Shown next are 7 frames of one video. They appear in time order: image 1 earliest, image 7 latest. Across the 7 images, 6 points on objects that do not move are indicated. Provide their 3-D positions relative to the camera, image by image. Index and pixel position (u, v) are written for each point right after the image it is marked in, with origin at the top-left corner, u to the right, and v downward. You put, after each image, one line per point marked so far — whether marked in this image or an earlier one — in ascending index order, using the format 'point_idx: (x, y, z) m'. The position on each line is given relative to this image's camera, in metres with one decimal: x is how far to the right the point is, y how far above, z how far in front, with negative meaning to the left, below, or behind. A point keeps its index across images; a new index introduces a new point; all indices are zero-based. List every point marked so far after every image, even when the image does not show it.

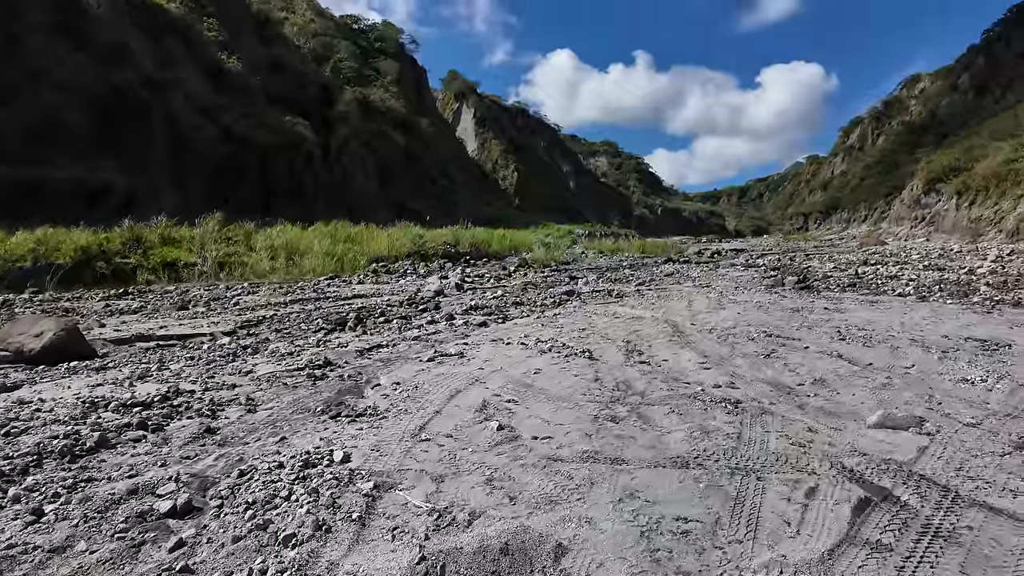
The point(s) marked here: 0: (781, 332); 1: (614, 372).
0: (+2.4, -0.4, +5.2) m
1: (+0.6, -0.5, +3.6) m
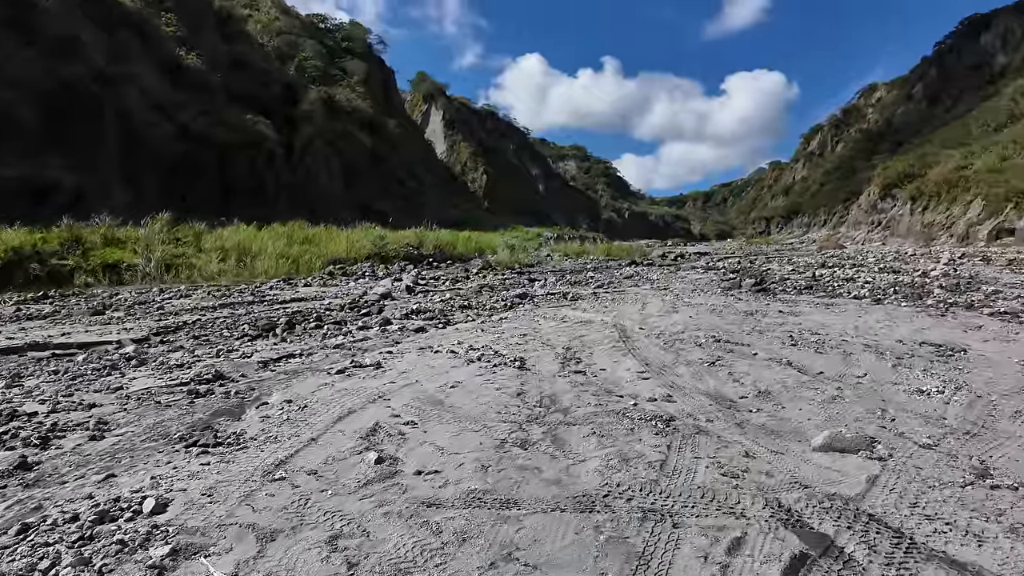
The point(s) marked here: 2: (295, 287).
0: (+1.8, -0.4, +4.9) m
1: (+0.2, -0.5, +3.2) m
2: (-4.0, 0.0, +11.1) m
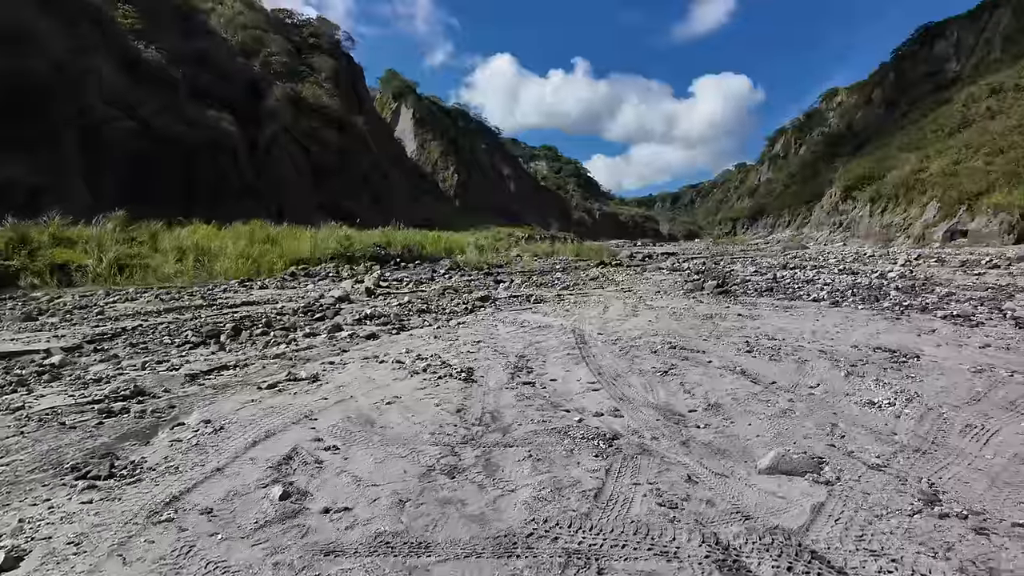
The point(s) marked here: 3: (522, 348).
0: (+1.4, -0.4, +4.8) m
1: (-0.1, -0.6, +3.1) m
2: (-4.7, 0.0, +10.7) m
3: (+0.1, -0.5, +4.8) m
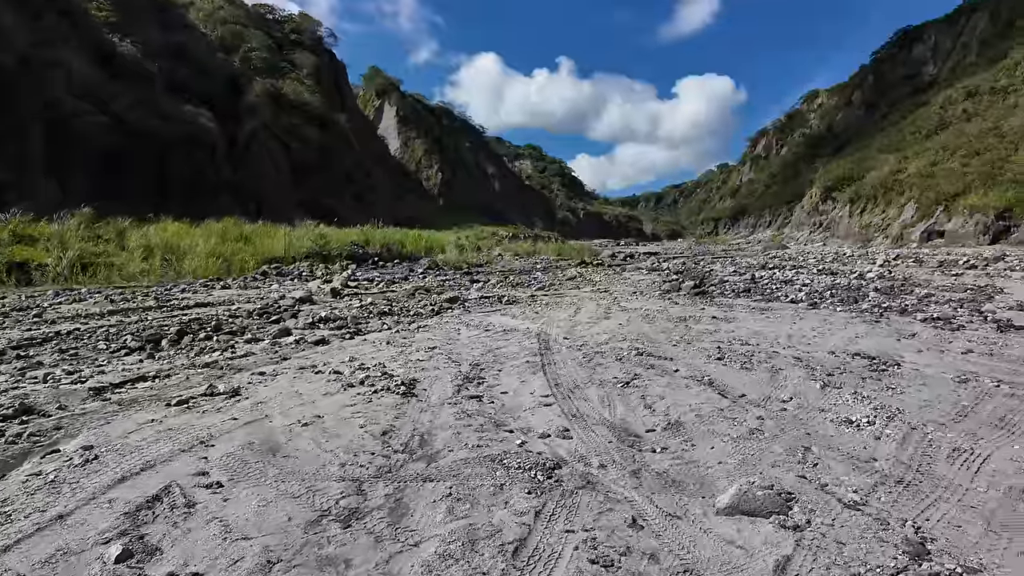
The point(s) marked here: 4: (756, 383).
0: (+1.1, -0.5, +4.5) m
1: (-0.4, -0.6, +2.7) m
2: (-5.2, 0.0, +10.2) m
3: (-0.2, -0.5, +4.4) m
4: (+1.4, -0.5, +3.3) m
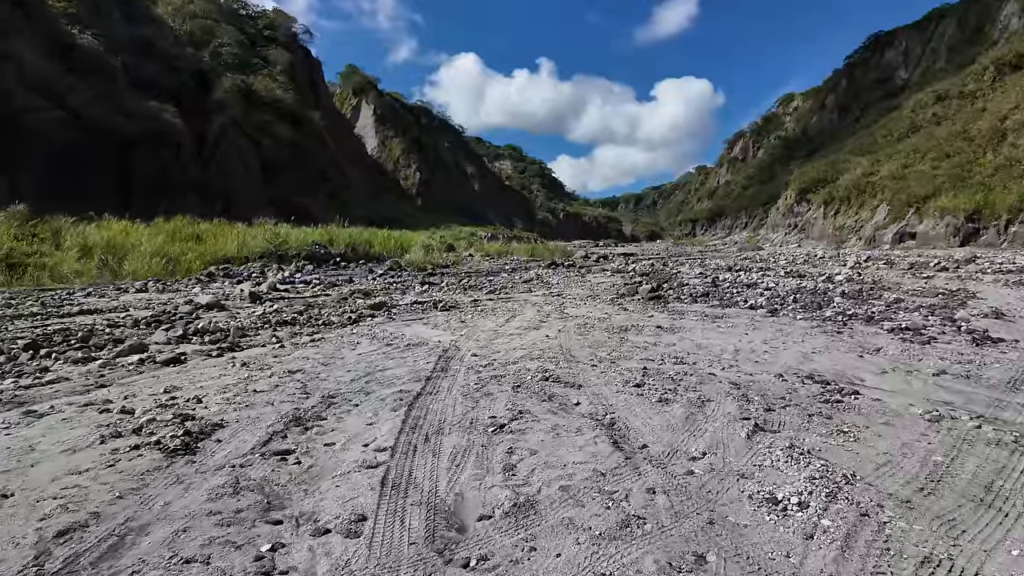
0: (+0.4, -0.5, +3.7) m
1: (-1.1, -0.6, +1.9) m
2: (-6.1, -0.1, +9.2) m
3: (-1.0, -0.6, +3.6) m
4: (+0.7, -0.6, +2.5) m
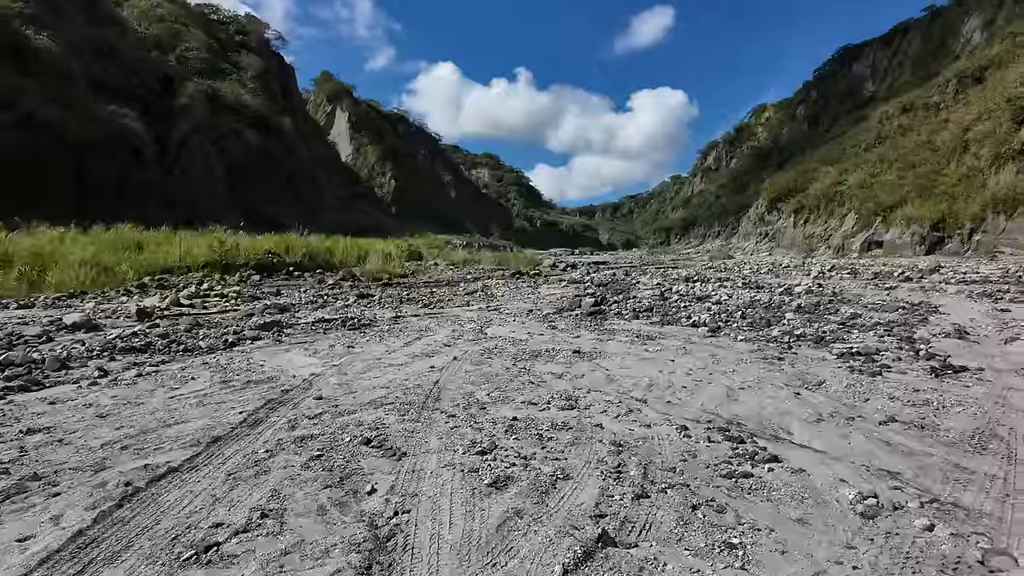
0: (-0.5, -0.7, +2.8) m
1: (-1.9, -0.8, +0.9) m
2: (-7.1, -0.3, +8.1) m
3: (-1.8, -0.7, +2.6) m
4: (-0.1, -0.7, +1.6) m
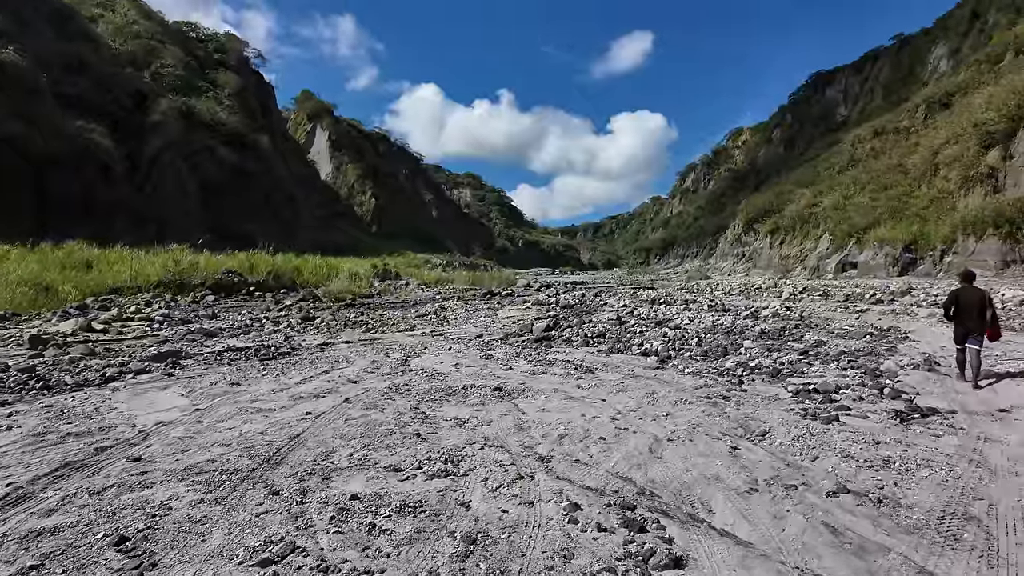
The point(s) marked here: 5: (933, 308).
0: (-1.1, -0.8, +2.1) m
1: (-2.4, -0.8, +0.2) m
2: (-7.9, -0.6, +7.2) m
3: (-2.4, -0.8, +1.9) m
4: (-0.7, -0.8, +1.0) m
5: (+6.6, -0.3, +9.4) m
